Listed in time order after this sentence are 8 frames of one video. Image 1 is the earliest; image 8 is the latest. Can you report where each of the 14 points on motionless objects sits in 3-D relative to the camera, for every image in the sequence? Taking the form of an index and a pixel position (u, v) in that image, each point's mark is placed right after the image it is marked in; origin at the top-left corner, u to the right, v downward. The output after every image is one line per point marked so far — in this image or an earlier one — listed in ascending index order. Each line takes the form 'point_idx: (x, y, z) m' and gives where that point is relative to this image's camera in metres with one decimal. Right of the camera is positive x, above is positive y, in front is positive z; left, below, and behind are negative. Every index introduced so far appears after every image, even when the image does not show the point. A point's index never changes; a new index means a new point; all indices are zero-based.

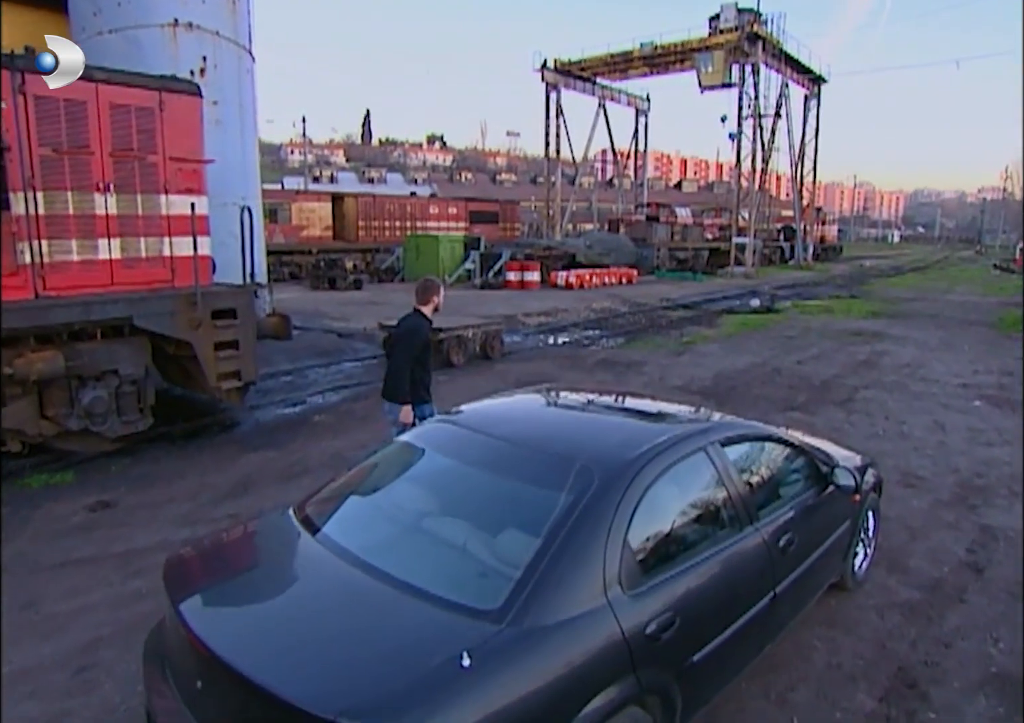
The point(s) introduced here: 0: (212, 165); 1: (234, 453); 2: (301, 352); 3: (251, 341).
0: (-4.4, +2.9, +11.4) m
1: (-2.6, -0.9, +7.3) m
2: (-3.3, +0.1, +12.1) m
3: (-2.7, +0.2, +8.1) m
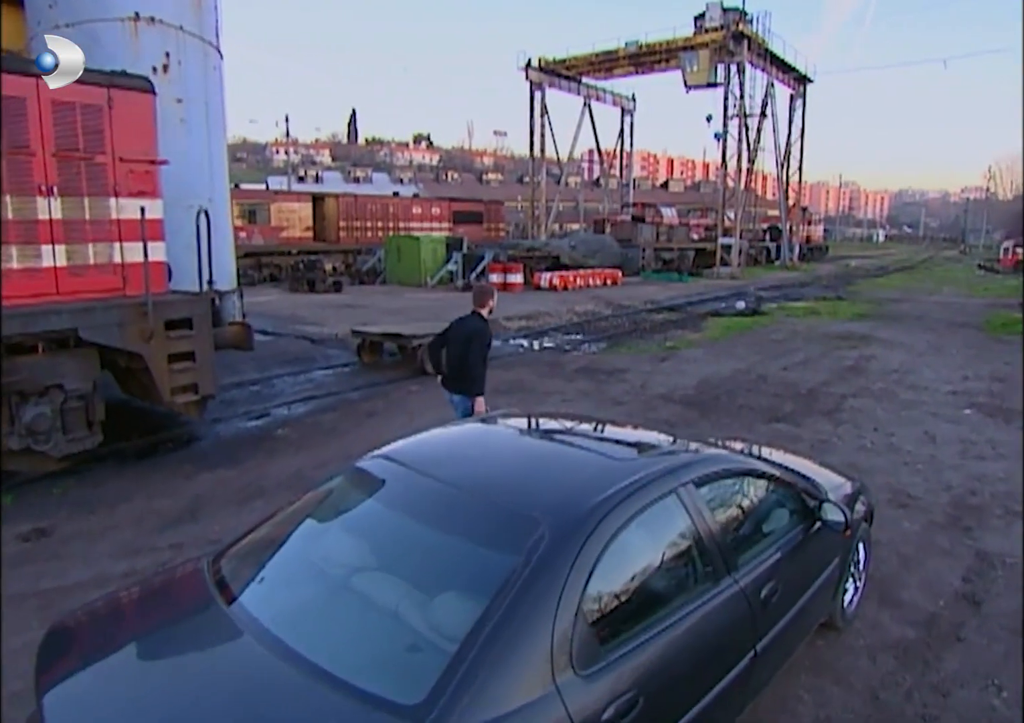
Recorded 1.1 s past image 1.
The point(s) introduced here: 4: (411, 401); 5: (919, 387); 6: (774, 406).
0: (-4.7, +2.7, +10.9) m
1: (-2.9, -1.0, +6.9) m
2: (-3.6, 0.0, +11.7) m
3: (-3.0, +0.1, +7.7) m
4: (-1.2, -0.5, +9.3) m
5: (+5.3, -0.3, +10.1) m
6: (+3.0, -0.5, +8.9) m
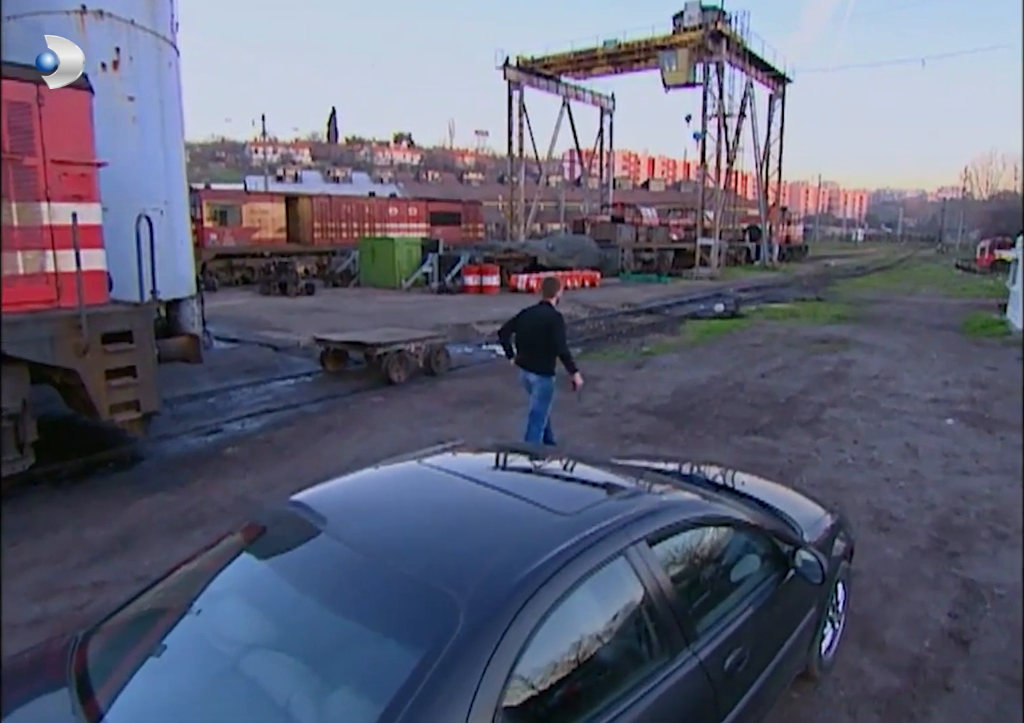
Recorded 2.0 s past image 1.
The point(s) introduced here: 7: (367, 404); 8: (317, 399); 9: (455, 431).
0: (-5.2, +2.6, +10.4) m
1: (-3.2, -1.1, +6.4) m
2: (-4.1, -0.2, +11.2) m
3: (-3.4, 0.0, +7.2) m
4: (-1.6, -0.6, +8.8) m
5: (+4.9, -0.4, +9.8) m
6: (+2.6, -0.6, +8.6) m
7: (-1.7, -0.5, +9.1) m
8: (-2.4, -0.5, +9.6) m
9: (-0.6, -0.7, +8.1) m
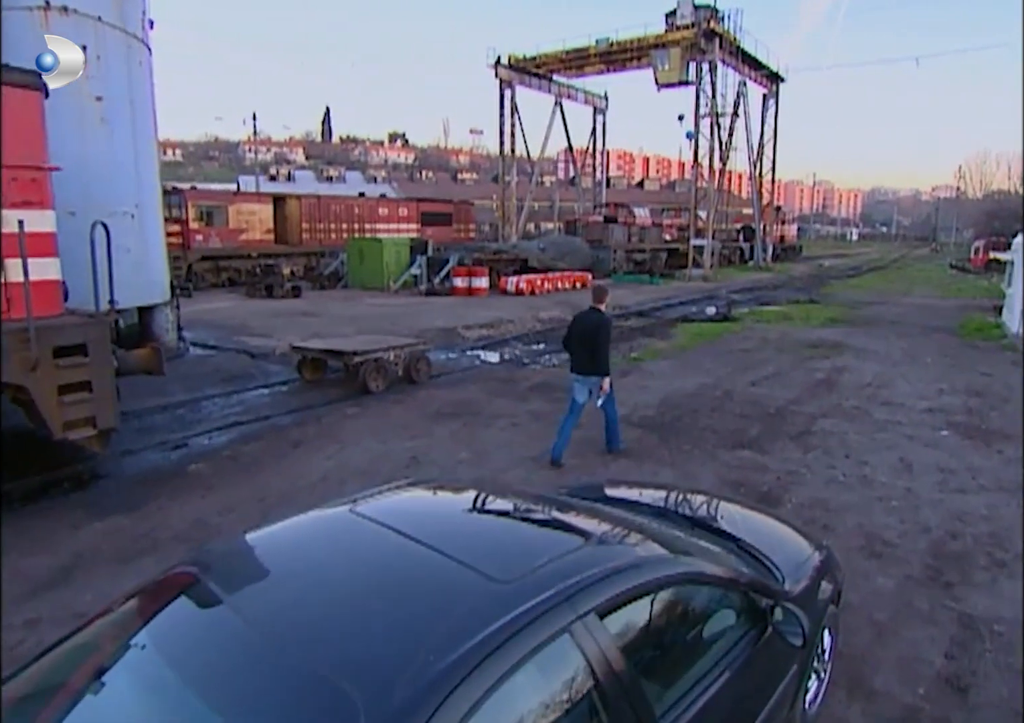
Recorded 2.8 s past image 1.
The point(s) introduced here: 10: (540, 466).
0: (-5.4, +2.5, +10.1) m
1: (-3.4, -1.2, +6.1) m
2: (-4.3, -0.3, +10.9) m
3: (-3.6, -0.2, +6.9) m
4: (-1.8, -0.7, +8.5) m
5: (+4.6, -0.5, +9.5) m
6: (+2.4, -0.7, +8.2) m
7: (-1.9, -0.6, +8.8) m
8: (-2.6, -0.6, +9.2) m
9: (-0.8, -0.8, +7.7) m
10: (+0.2, -0.9, +7.0) m
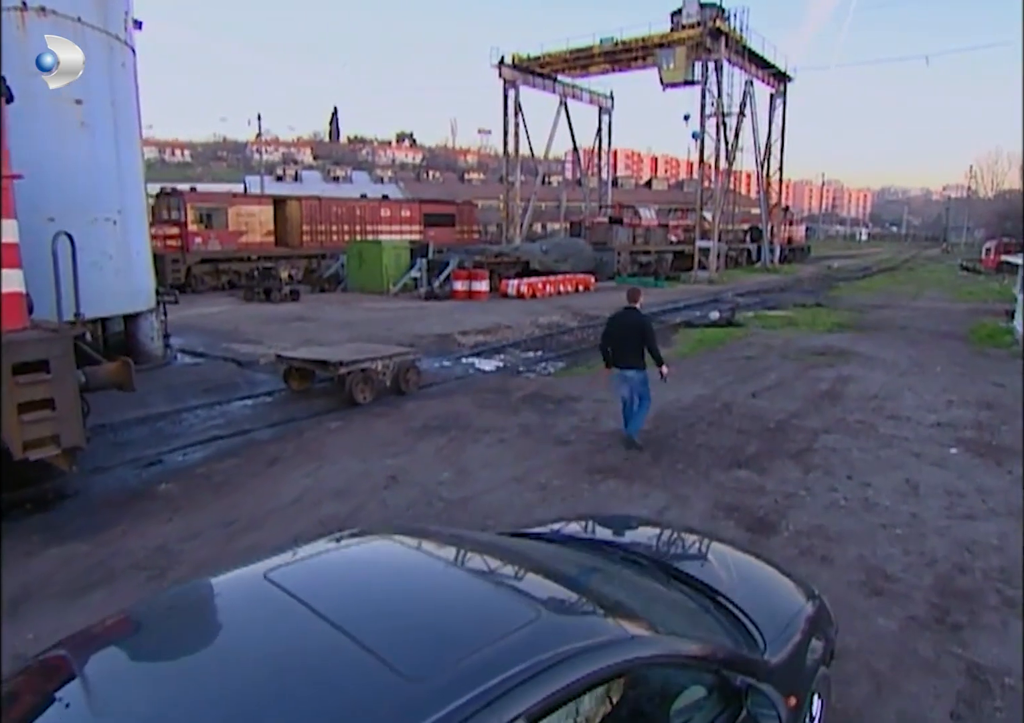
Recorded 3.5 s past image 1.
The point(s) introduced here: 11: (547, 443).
0: (-5.5, +2.3, +9.8) m
1: (-3.6, -1.4, +5.8) m
2: (-4.4, -0.4, +10.6) m
3: (-3.7, -0.3, +6.6) m
4: (-1.9, -0.9, +8.2) m
5: (+4.5, -0.7, +9.1) m
6: (+2.3, -0.8, +7.9) m
7: (-2.1, -0.8, +8.5) m
8: (-2.7, -0.7, +8.9) m
9: (-1.0, -1.0, +7.4) m
10: (+0.1, -1.1, +6.7) m
11: (+0.4, -0.8, +8.1) m
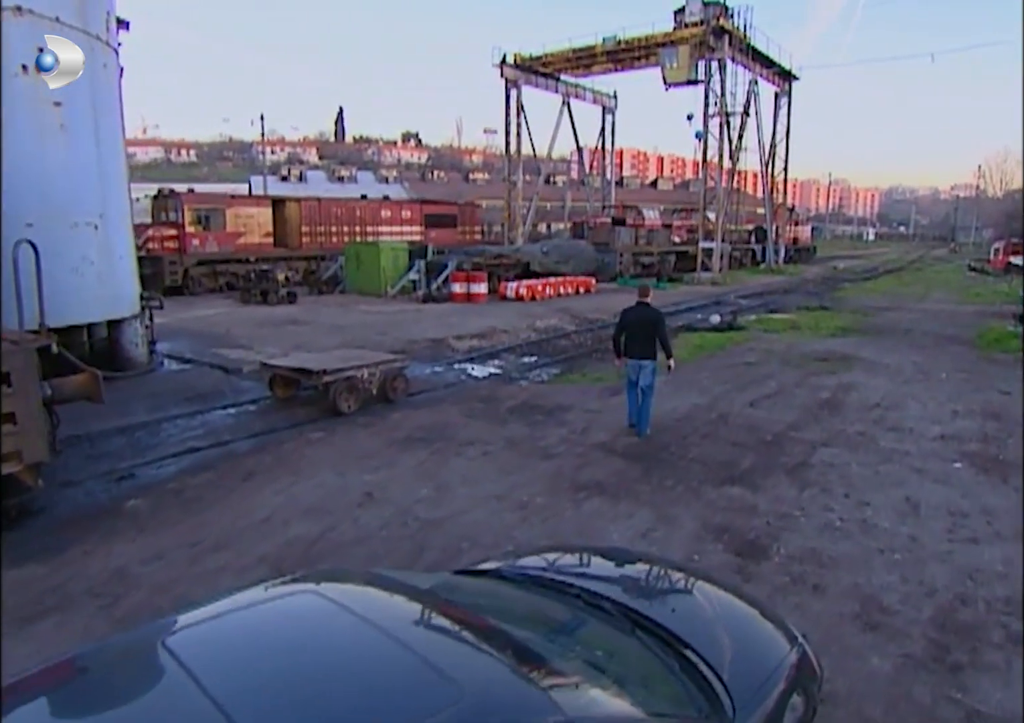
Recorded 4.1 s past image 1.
0: (-5.6, +2.2, +9.5) m
1: (-3.7, -1.5, +5.5) m
2: (-4.5, -0.5, +10.3) m
3: (-3.9, -0.4, +6.3) m
4: (-2.1, -1.0, +7.9) m
5: (+4.4, -0.8, +8.8) m
6: (+2.1, -1.0, +7.6) m
7: (-2.2, -0.9, +8.2) m
8: (-2.9, -0.8, +8.7) m
9: (-1.1, -1.1, +7.1) m
10: (-0.1, -1.2, +6.4) m
11: (+0.2, -0.9, +7.8) m
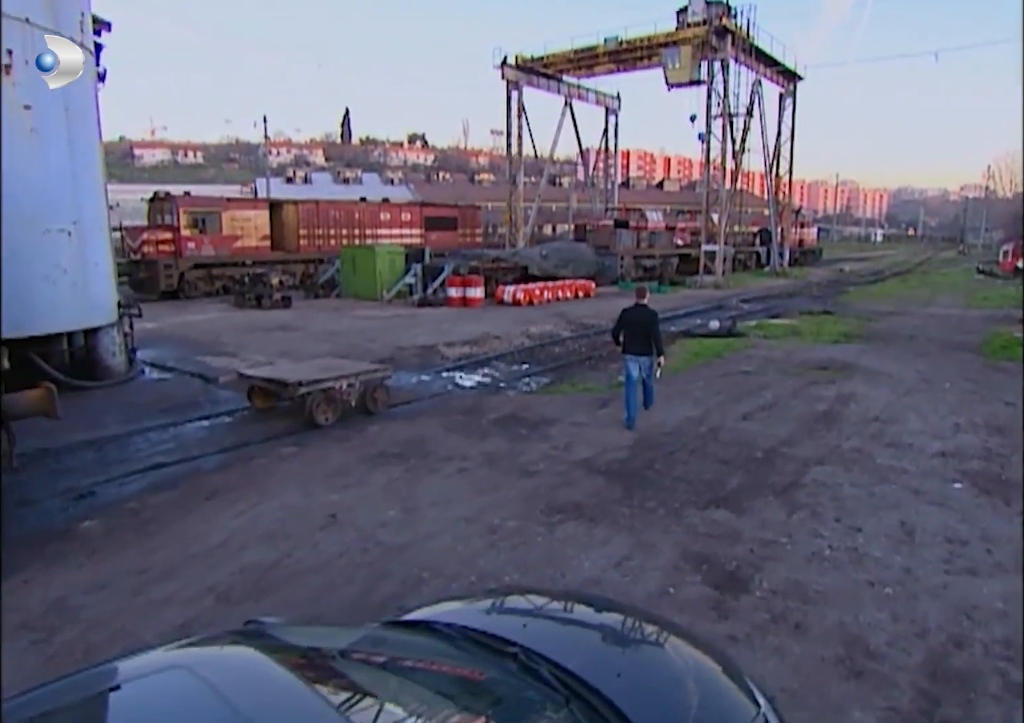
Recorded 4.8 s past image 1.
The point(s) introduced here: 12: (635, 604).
0: (-5.8, +2.1, +9.3) m
1: (-4.0, -1.6, +5.2) m
2: (-4.7, -0.6, +10.0) m
3: (-4.1, -0.5, +6.0) m
4: (-2.3, -1.1, +7.6) m
5: (+4.2, -0.9, +8.4) m
6: (+1.9, -1.1, +7.2) m
7: (-2.4, -1.0, +7.9) m
8: (-3.1, -1.0, +8.3) m
9: (-1.3, -1.2, +6.8) m
10: (-0.3, -1.3, +6.1) m
11: (0.0, -1.1, +7.4) m
12: (+0.8, -1.5, +4.9) m
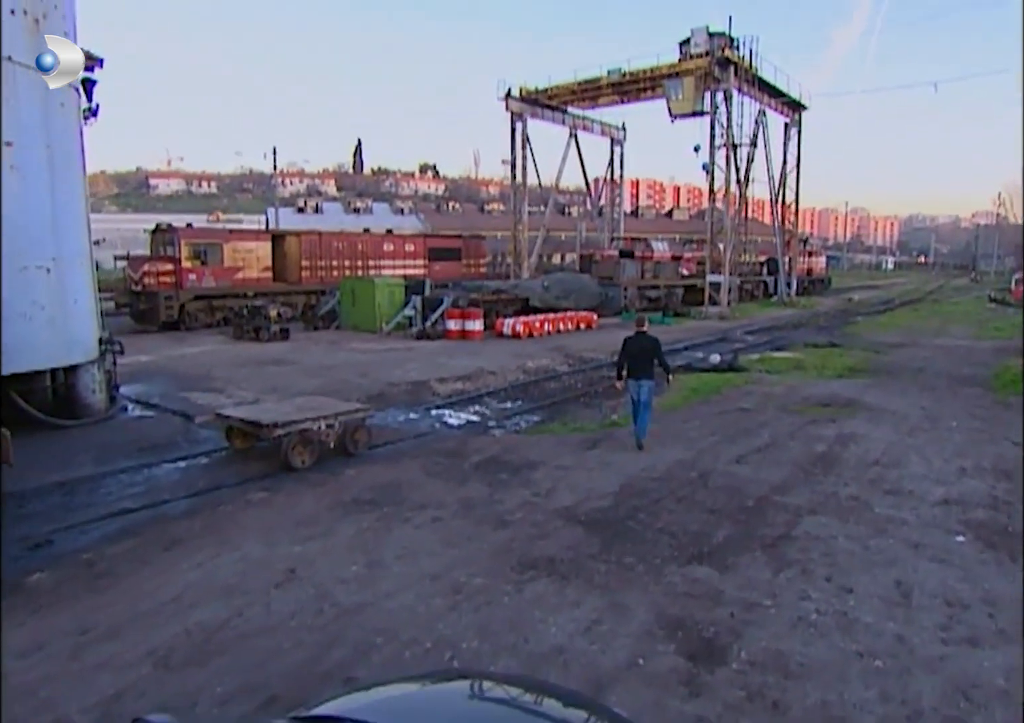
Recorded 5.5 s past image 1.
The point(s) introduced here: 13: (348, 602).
0: (-6.0, +1.7, +9.1) m
1: (-4.2, -1.9, +4.9) m
2: (-4.9, -1.1, +9.7) m
3: (-4.3, -0.9, +5.7) m
4: (-2.5, -1.5, +7.2) m
5: (+4.0, -1.3, +8.0) m
6: (+1.7, -1.5, +6.8) m
7: (-2.6, -1.4, +7.6) m
8: (-3.3, -1.4, +8.0) m
9: (-1.6, -1.6, +6.4) m
10: (-0.5, -1.7, +5.7) m
11: (-0.2, -1.5, +7.1) m
12: (+0.5, -1.8, +4.5) m
13: (-1.1, -1.7, +5.6) m
